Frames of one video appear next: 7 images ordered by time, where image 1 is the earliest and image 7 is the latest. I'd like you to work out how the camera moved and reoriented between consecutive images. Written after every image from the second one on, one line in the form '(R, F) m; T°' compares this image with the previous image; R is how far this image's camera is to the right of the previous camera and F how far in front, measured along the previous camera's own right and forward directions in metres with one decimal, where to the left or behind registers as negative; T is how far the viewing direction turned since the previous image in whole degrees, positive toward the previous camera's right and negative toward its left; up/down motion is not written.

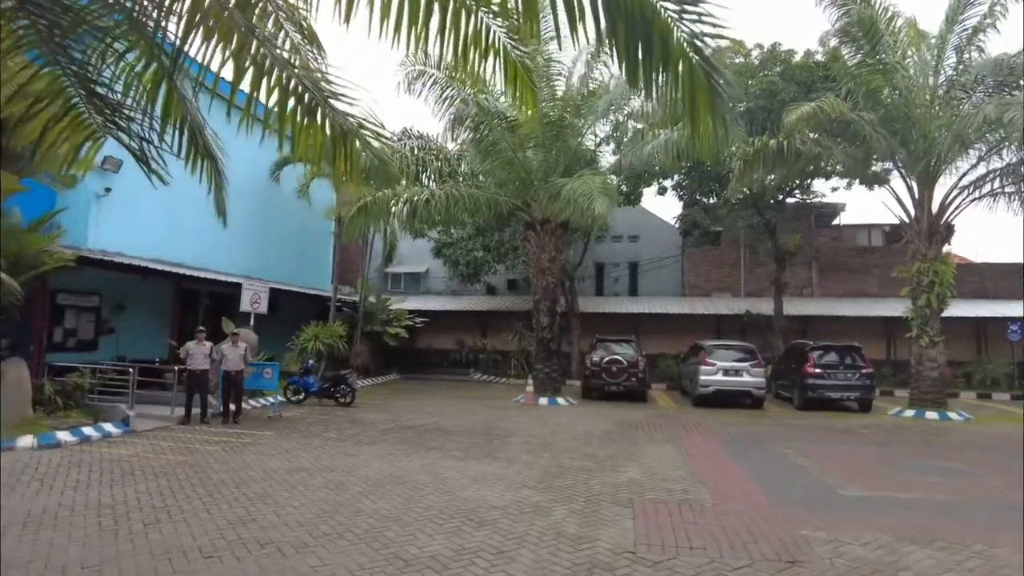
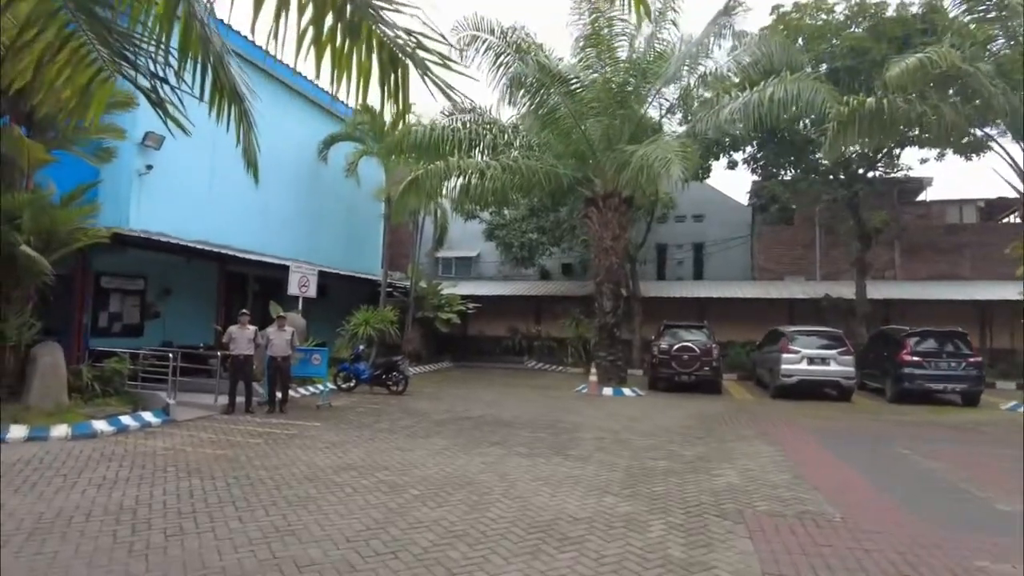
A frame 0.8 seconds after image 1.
(-0.3, +1.2) m; -4°
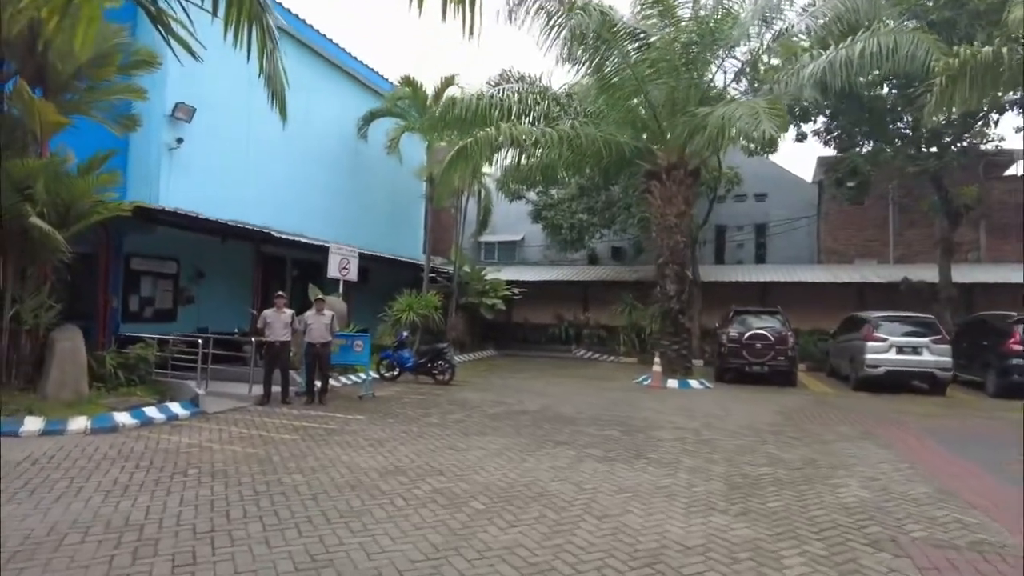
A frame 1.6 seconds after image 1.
(-0.4, +1.2) m; -3°
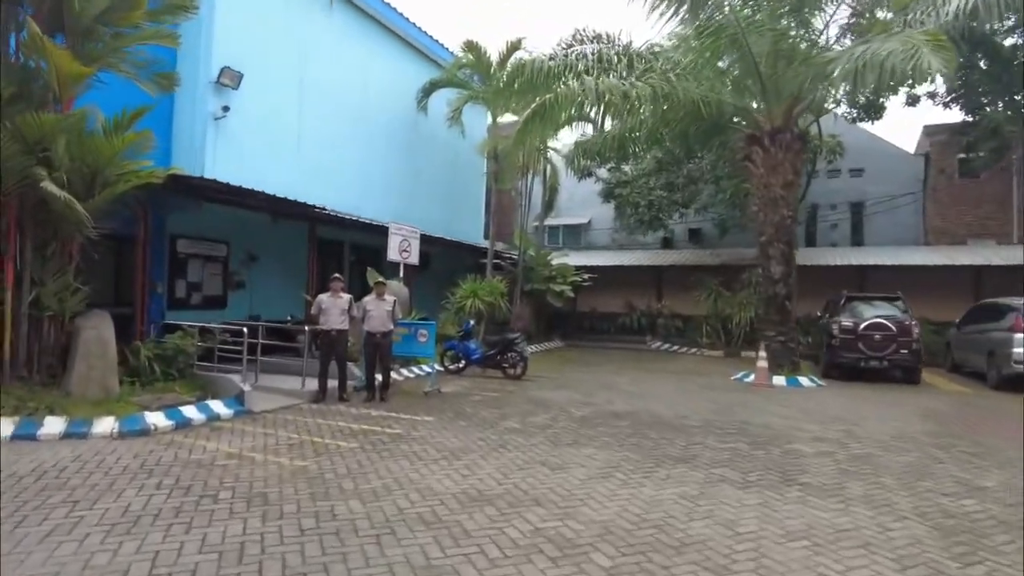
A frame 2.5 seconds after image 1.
(-0.5, +1.5) m; -5°
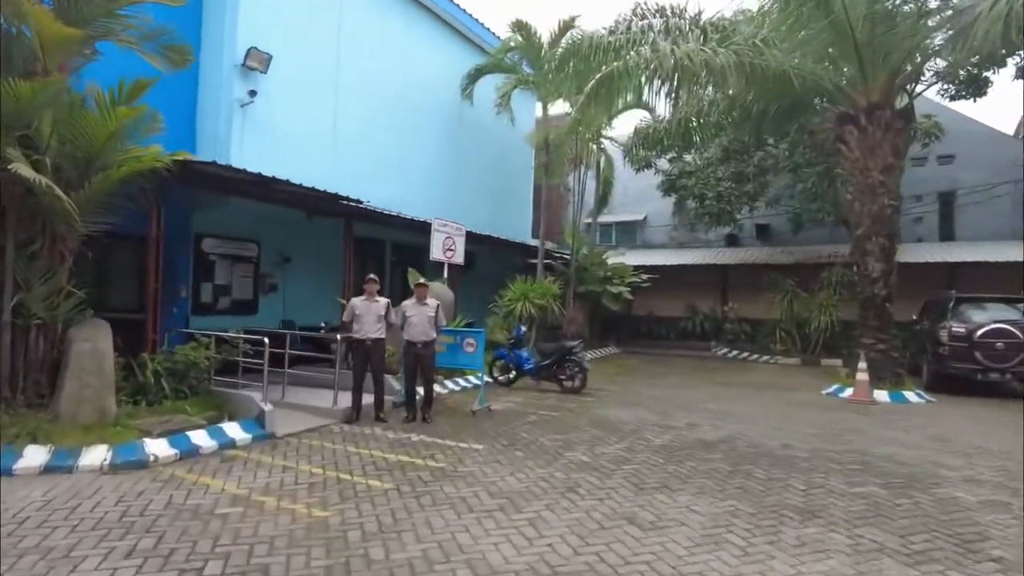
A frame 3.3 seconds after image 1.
(-0.2, +1.3) m; -4°
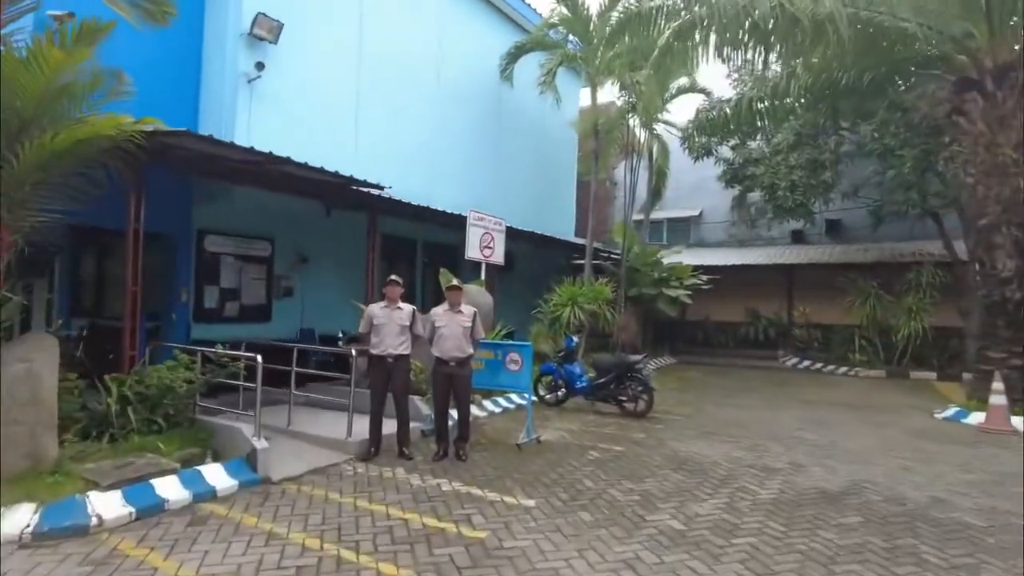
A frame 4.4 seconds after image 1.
(-0.2, +1.6) m; -3°
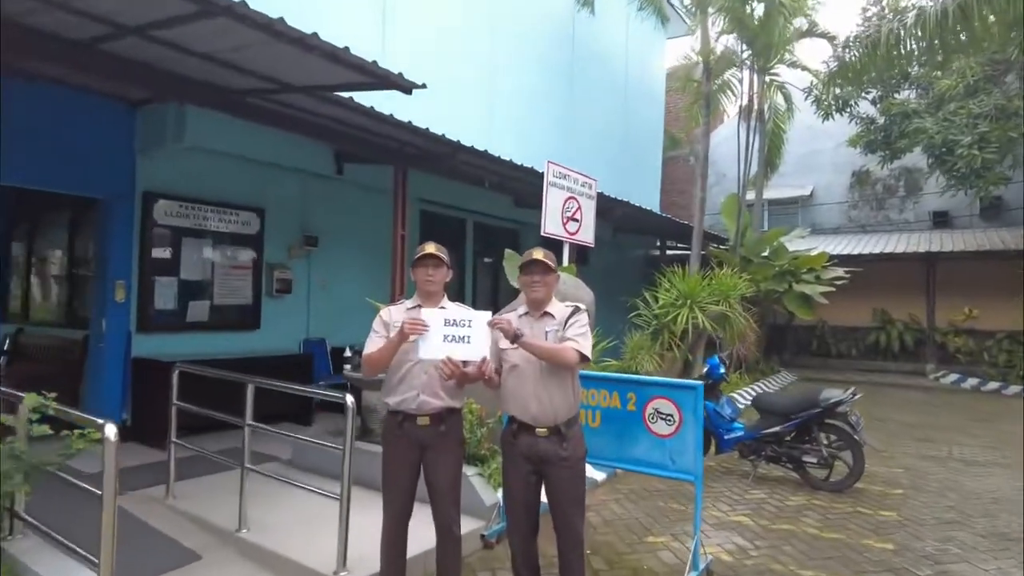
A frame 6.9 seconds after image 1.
(-0.6, +3.4) m; -4°
